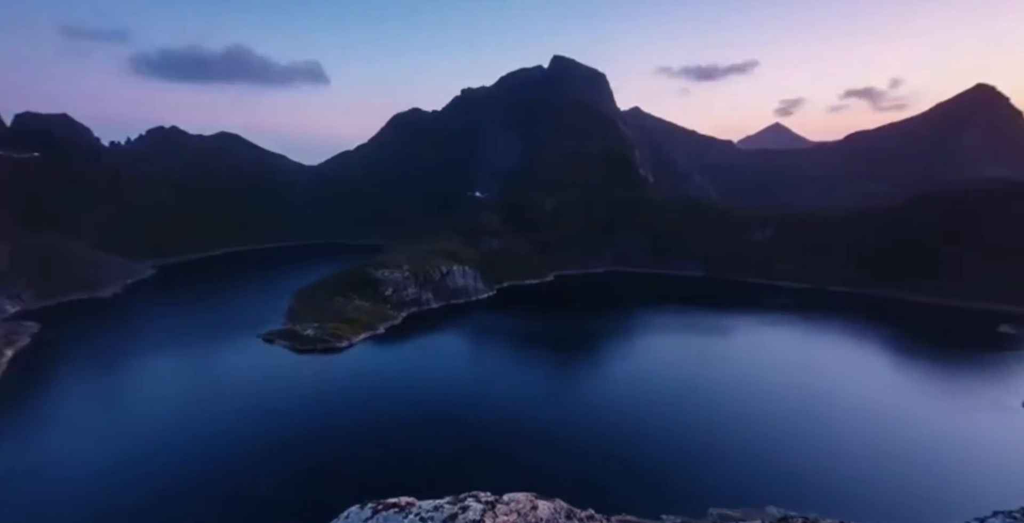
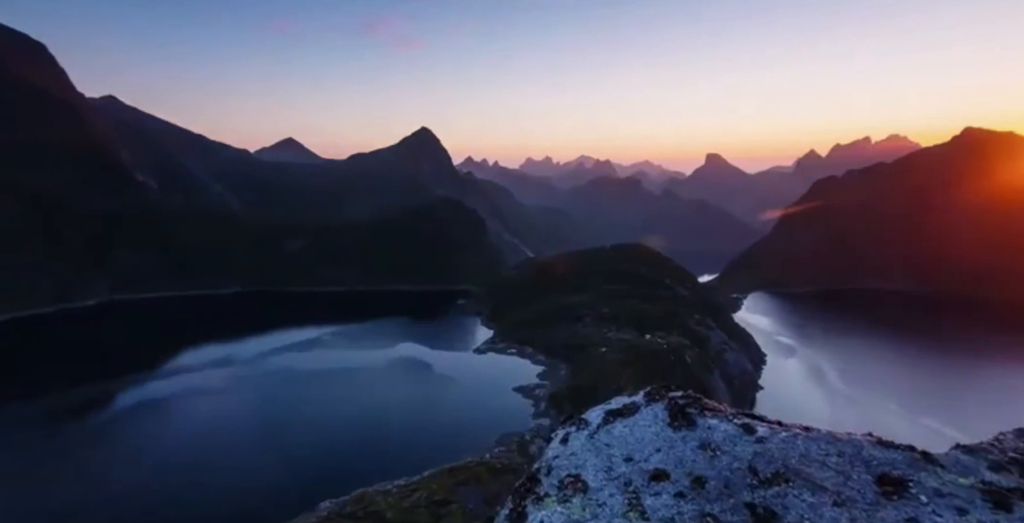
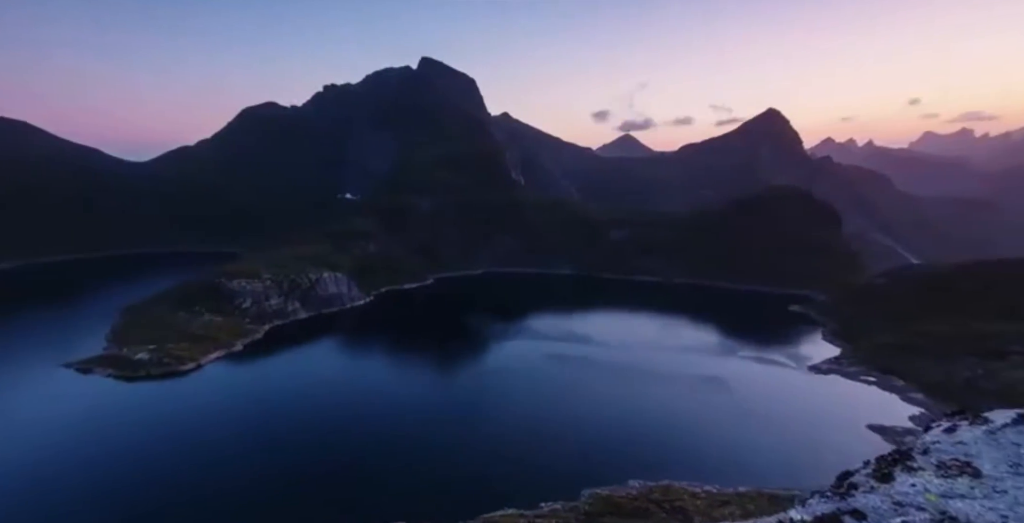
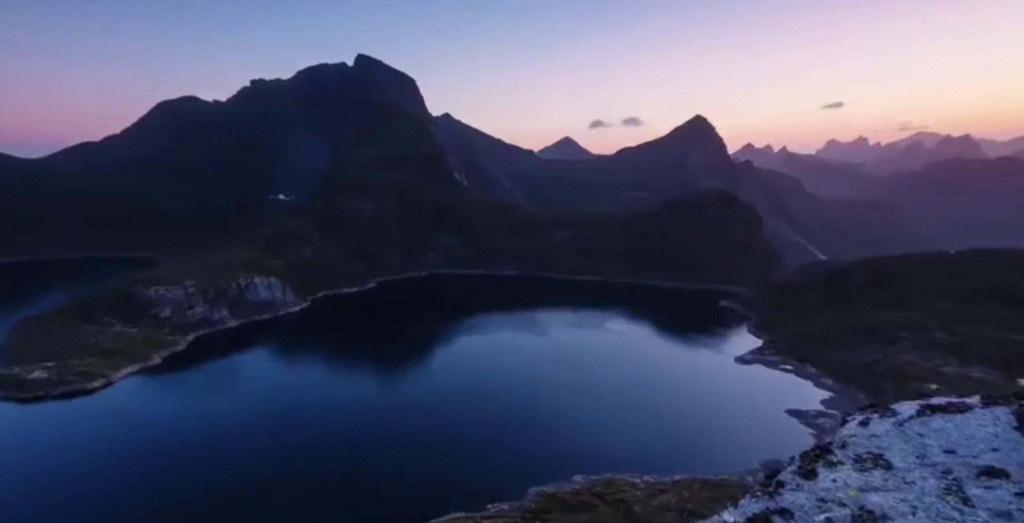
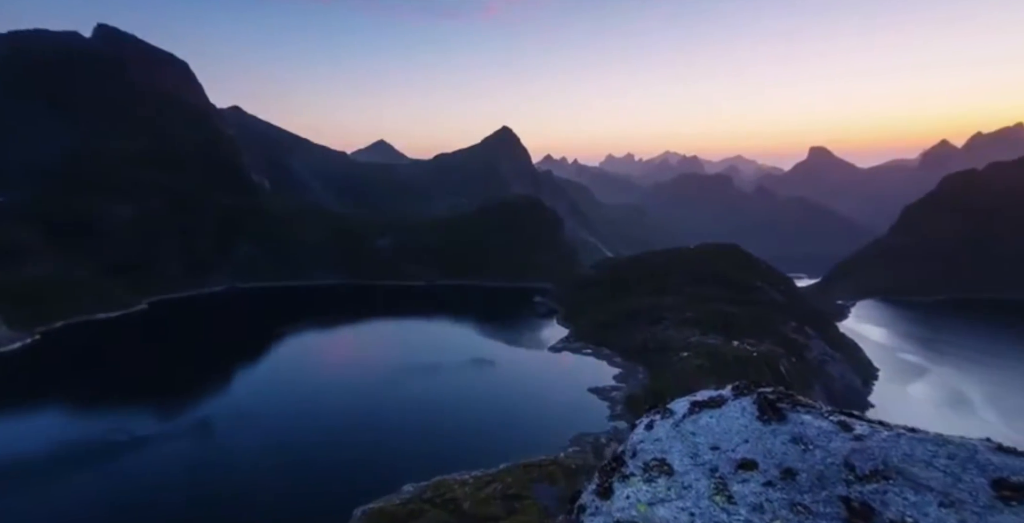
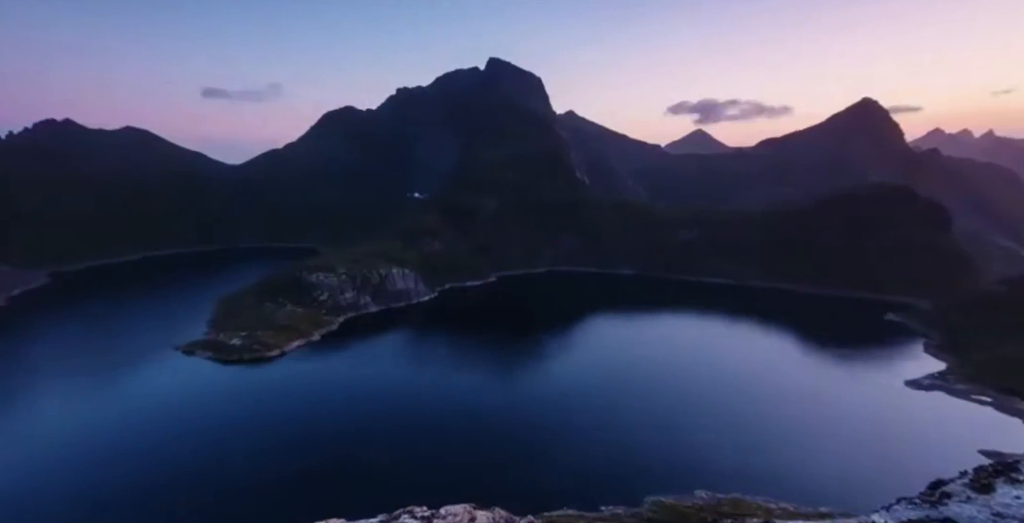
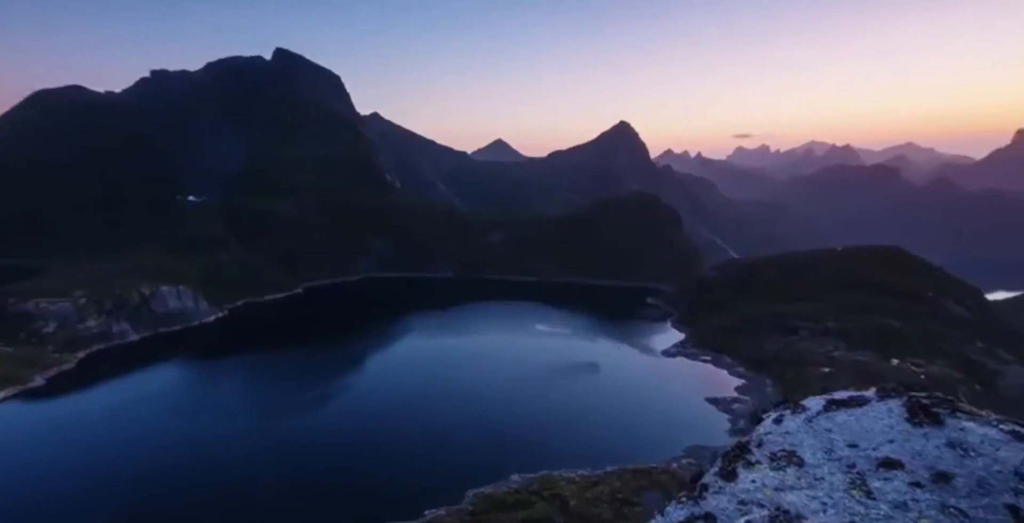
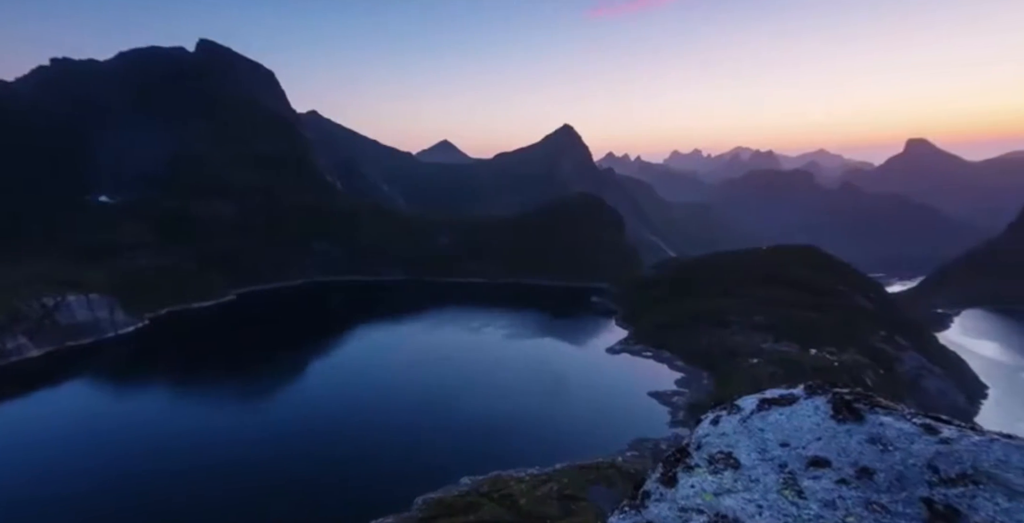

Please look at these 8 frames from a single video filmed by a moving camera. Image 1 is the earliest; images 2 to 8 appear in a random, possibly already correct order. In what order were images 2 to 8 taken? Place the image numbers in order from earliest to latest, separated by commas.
6, 3, 4, 7, 8, 5, 2
